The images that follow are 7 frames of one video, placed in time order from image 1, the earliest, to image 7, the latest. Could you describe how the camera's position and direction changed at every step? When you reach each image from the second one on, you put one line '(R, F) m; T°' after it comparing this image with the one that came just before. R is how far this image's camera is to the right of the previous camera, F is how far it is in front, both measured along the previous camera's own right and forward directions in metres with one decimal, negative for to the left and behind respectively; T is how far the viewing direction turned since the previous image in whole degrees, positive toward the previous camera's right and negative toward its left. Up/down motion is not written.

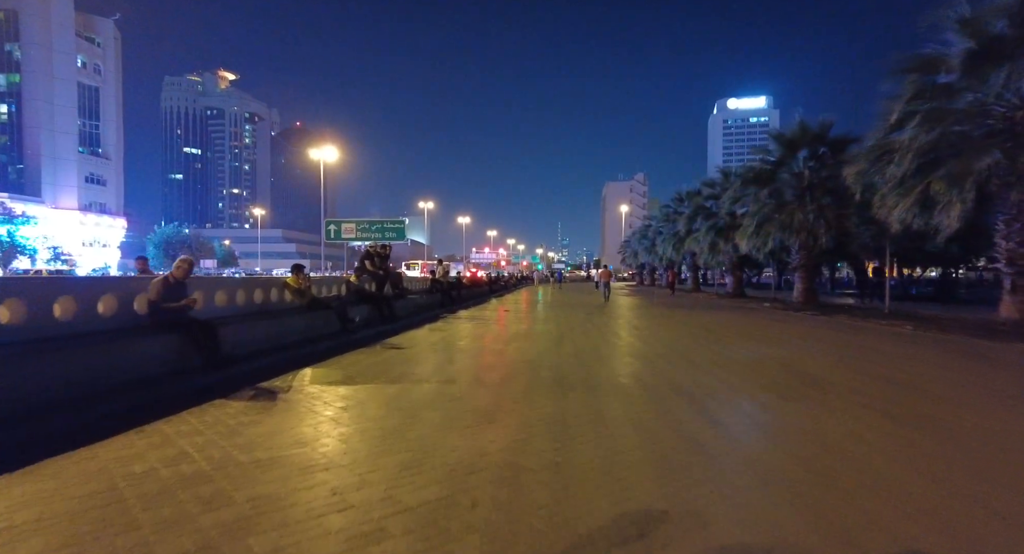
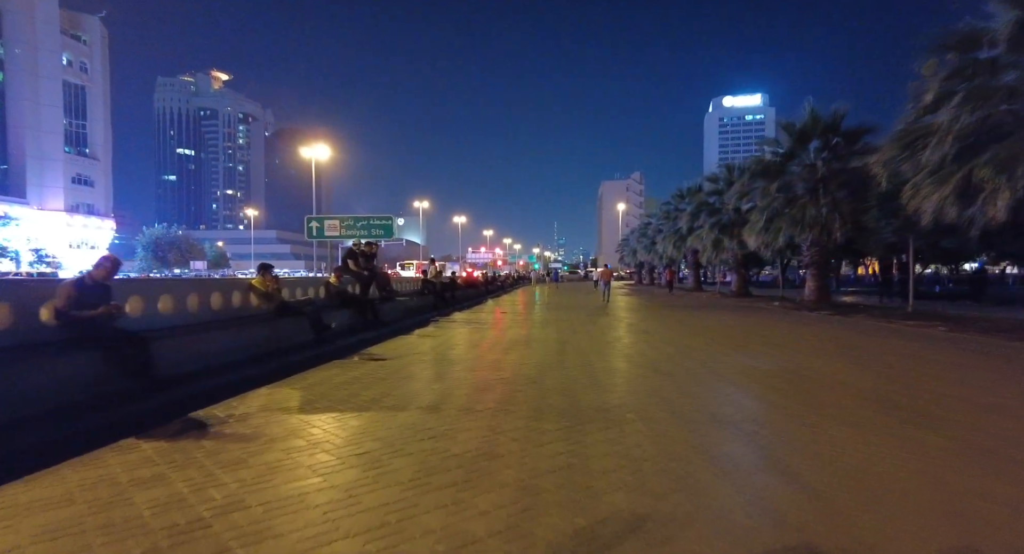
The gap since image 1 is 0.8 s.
(0.0, +1.4) m; 0°
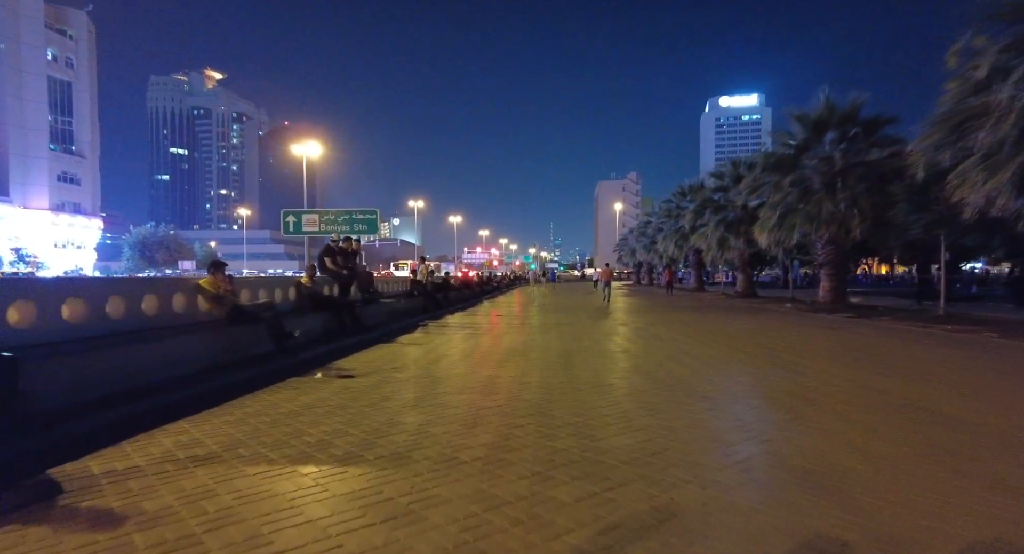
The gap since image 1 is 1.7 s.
(0.0, +1.6) m; 0°
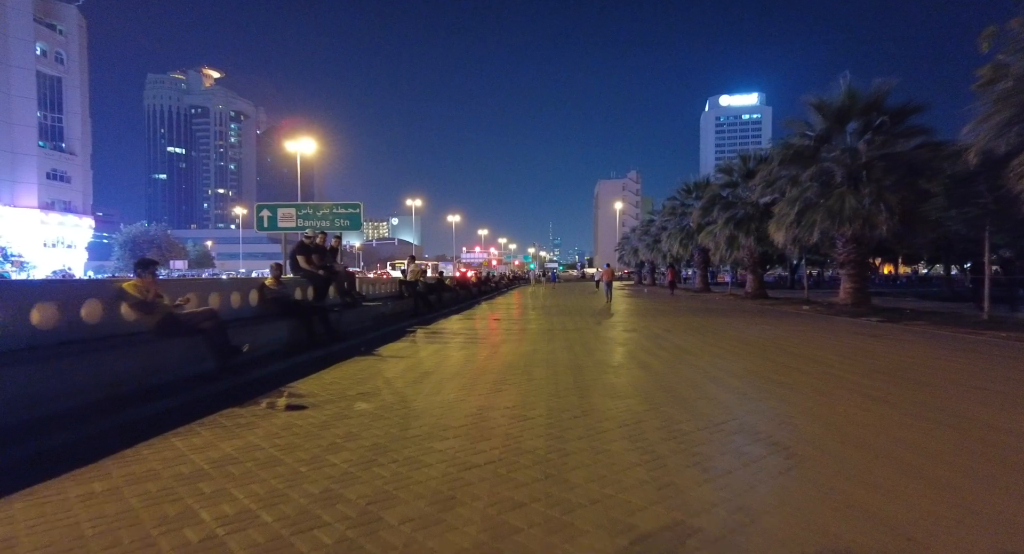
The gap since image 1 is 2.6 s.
(0.0, +1.6) m; 0°
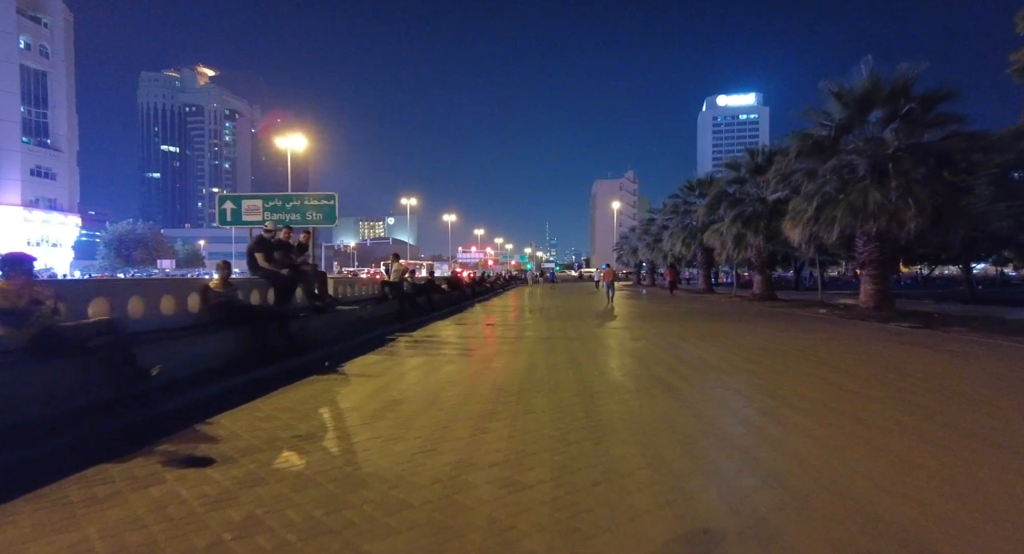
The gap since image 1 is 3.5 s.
(0.0, +1.7) m; 0°
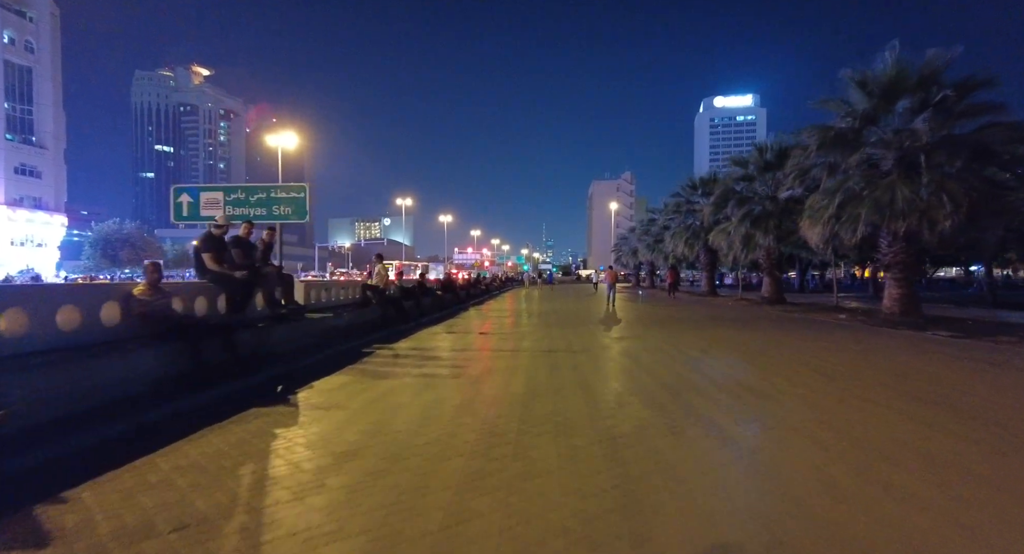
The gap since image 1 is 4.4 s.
(0.0, +1.6) m; 0°
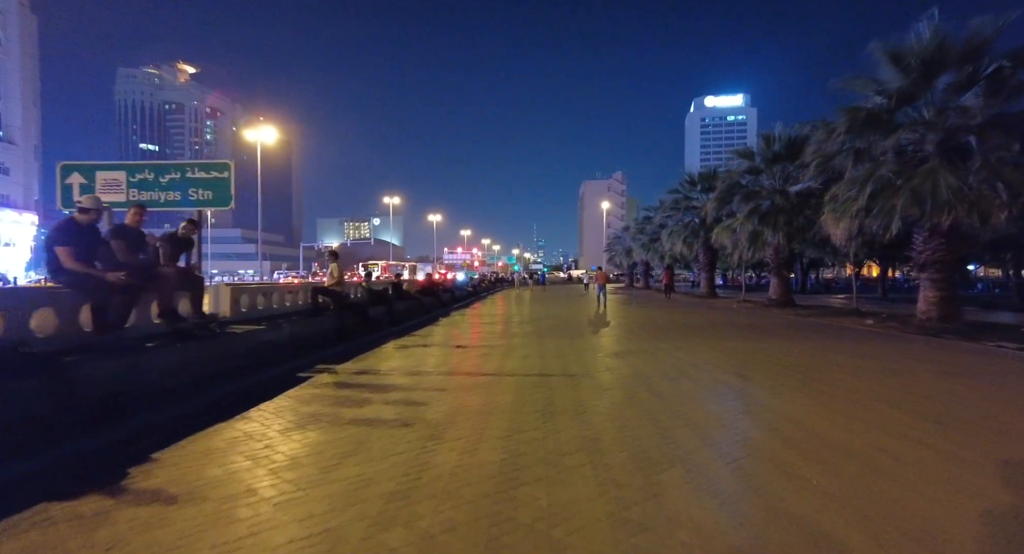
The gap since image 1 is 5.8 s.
(+0.2, +2.5) m; +1°
